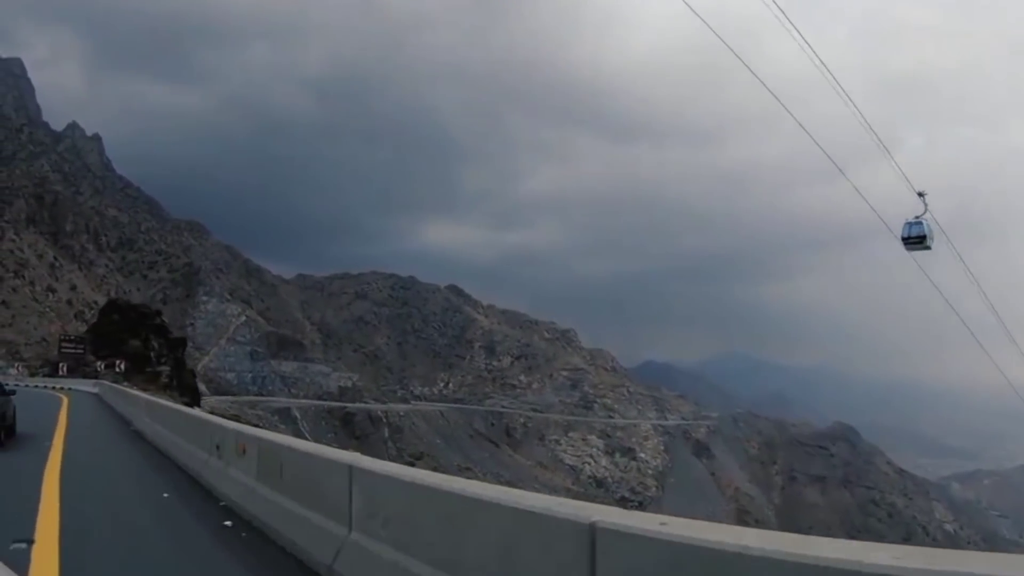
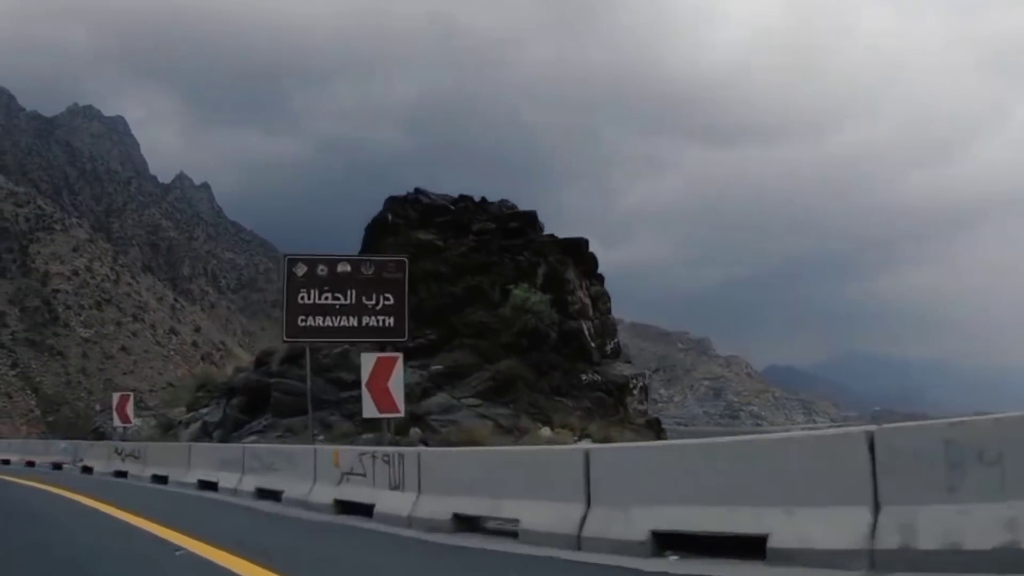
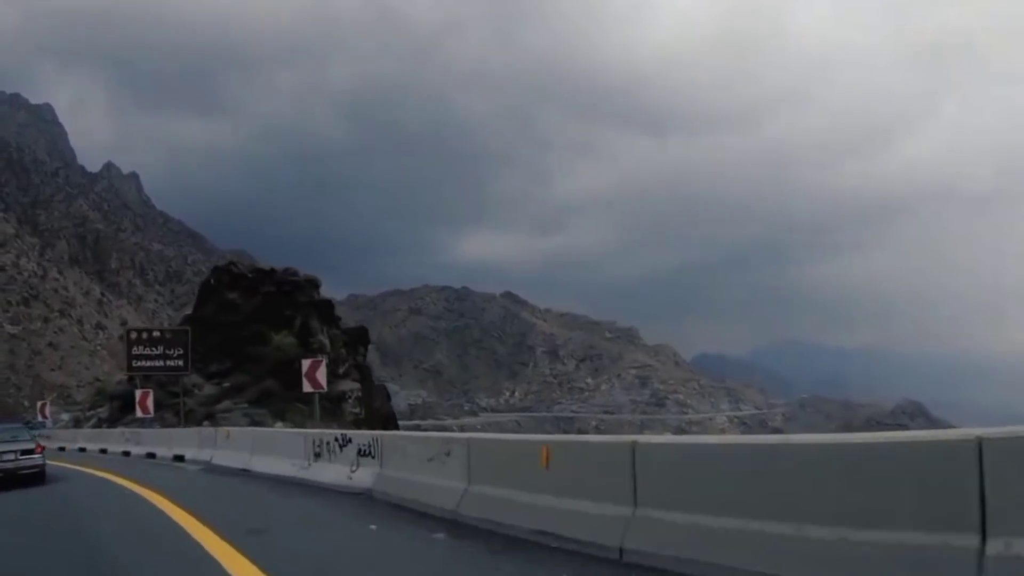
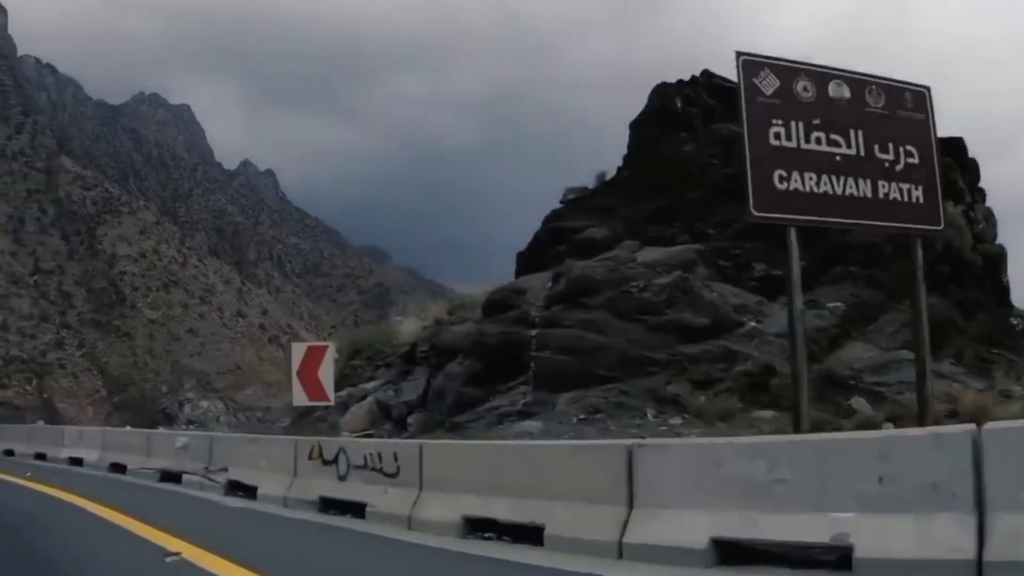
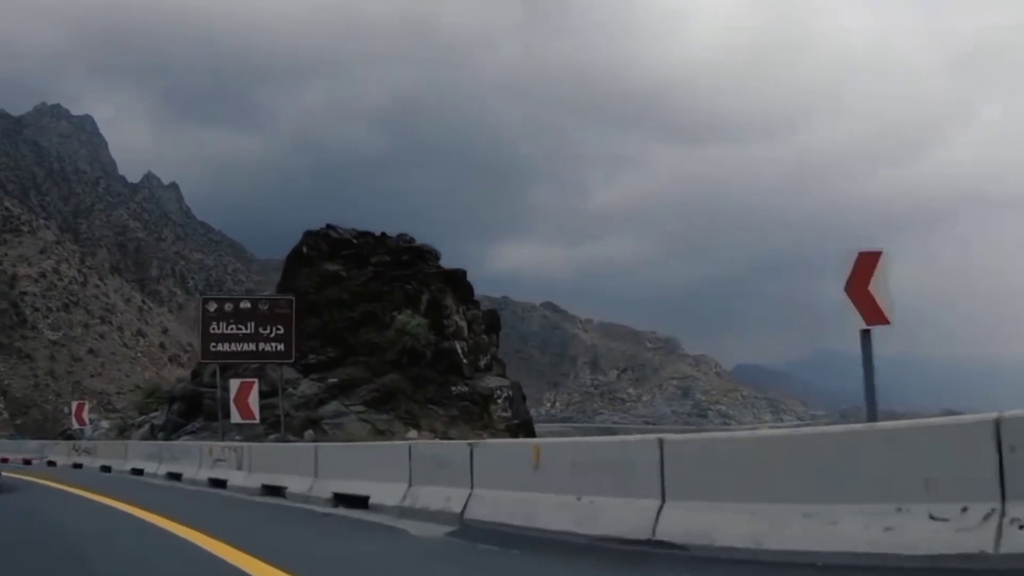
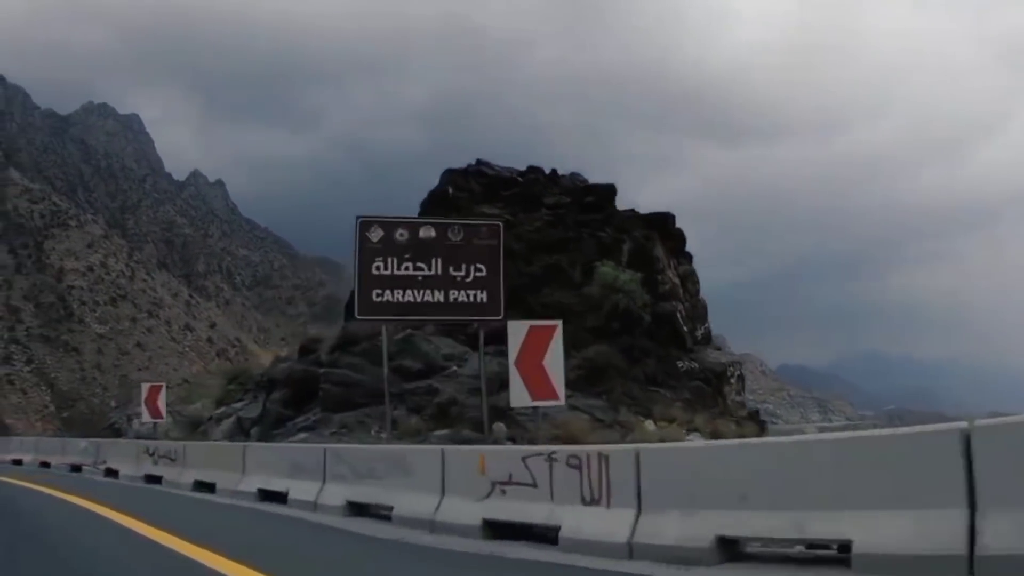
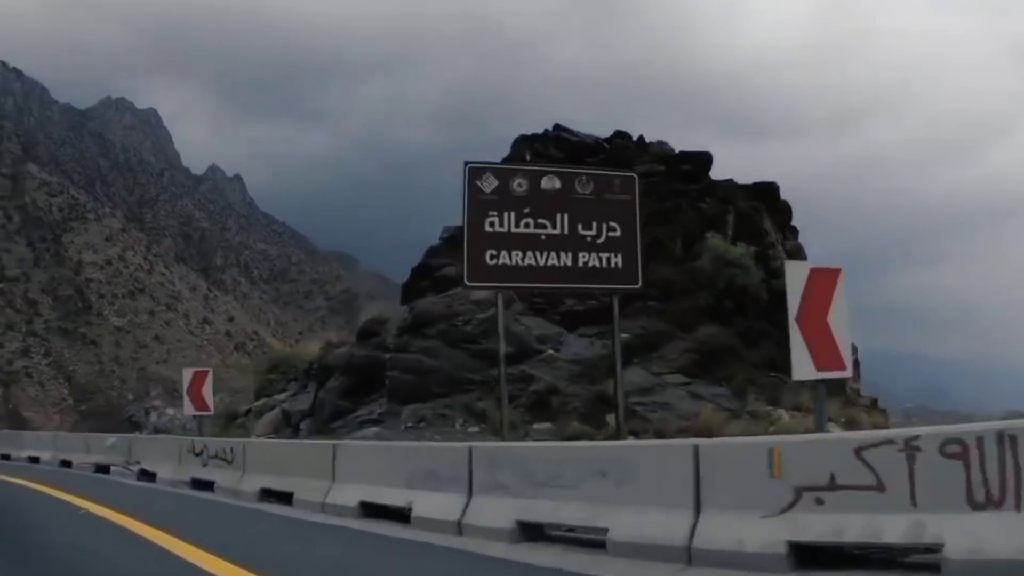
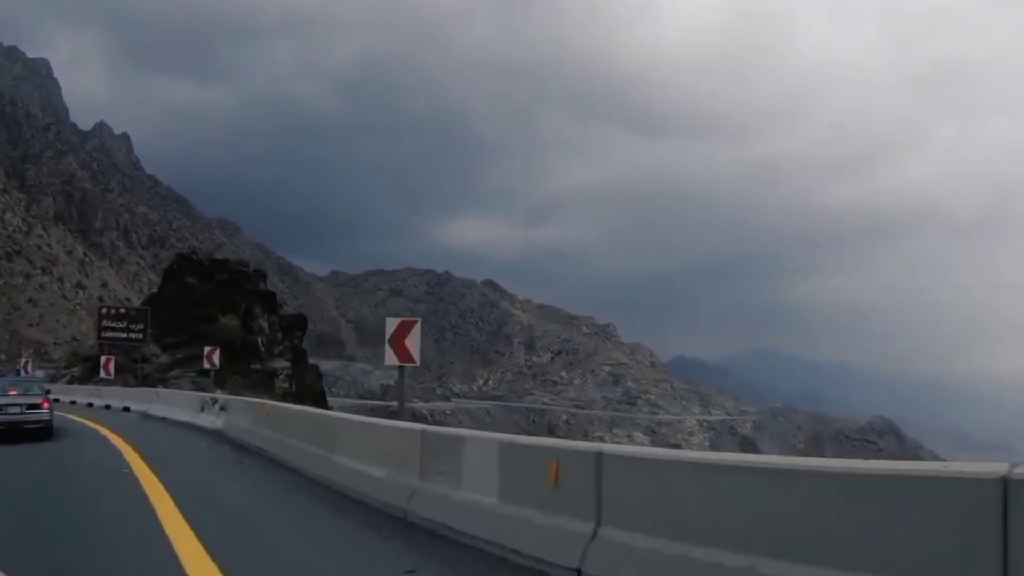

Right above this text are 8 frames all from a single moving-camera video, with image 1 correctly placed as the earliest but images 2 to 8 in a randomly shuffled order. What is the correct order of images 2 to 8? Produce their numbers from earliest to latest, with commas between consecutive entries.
8, 3, 5, 2, 6, 7, 4
